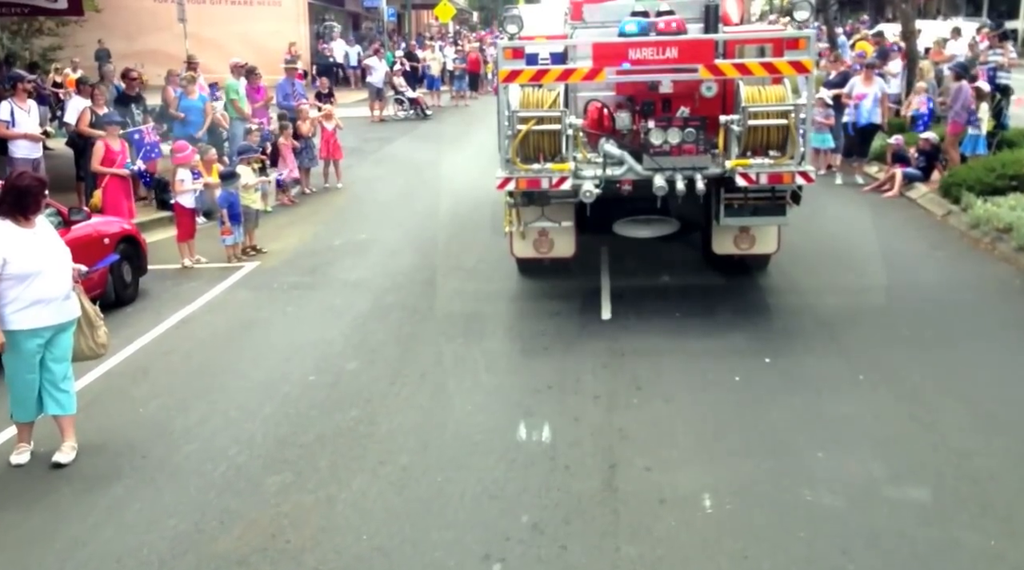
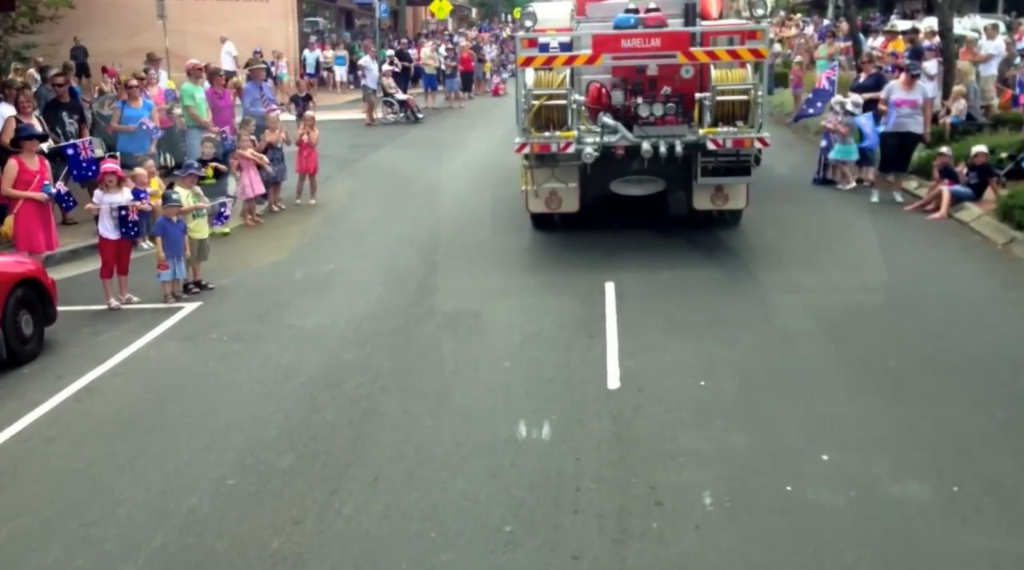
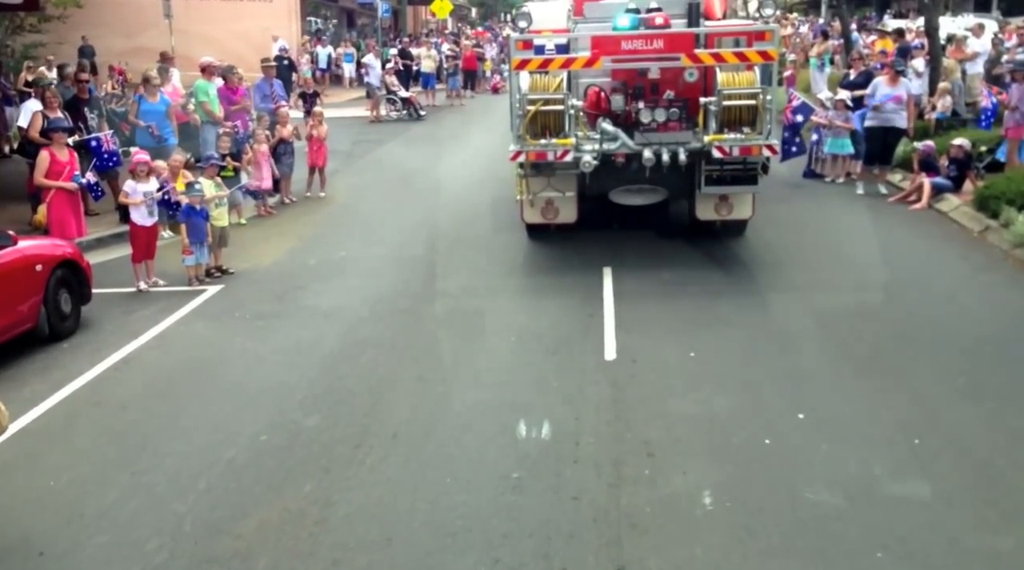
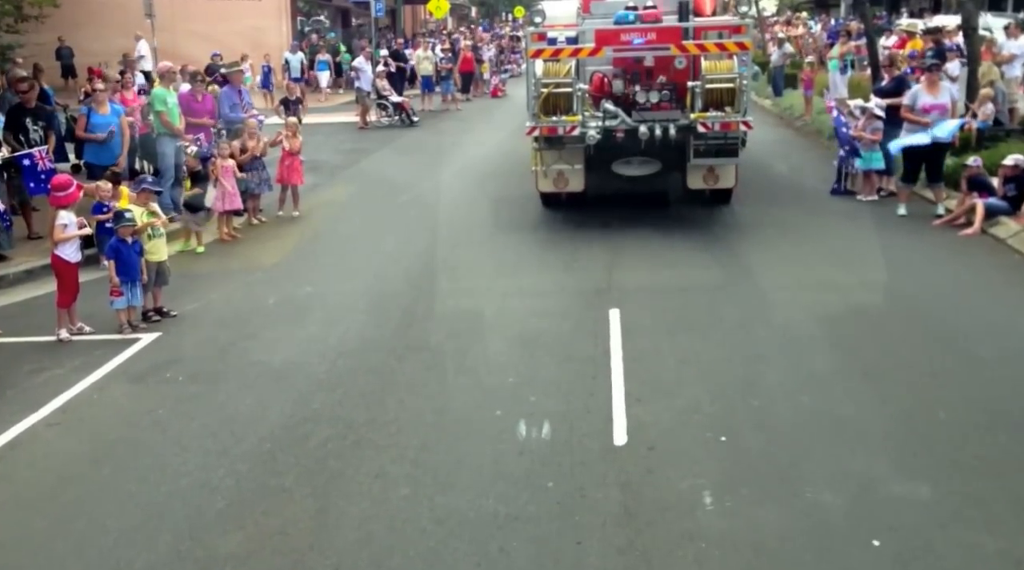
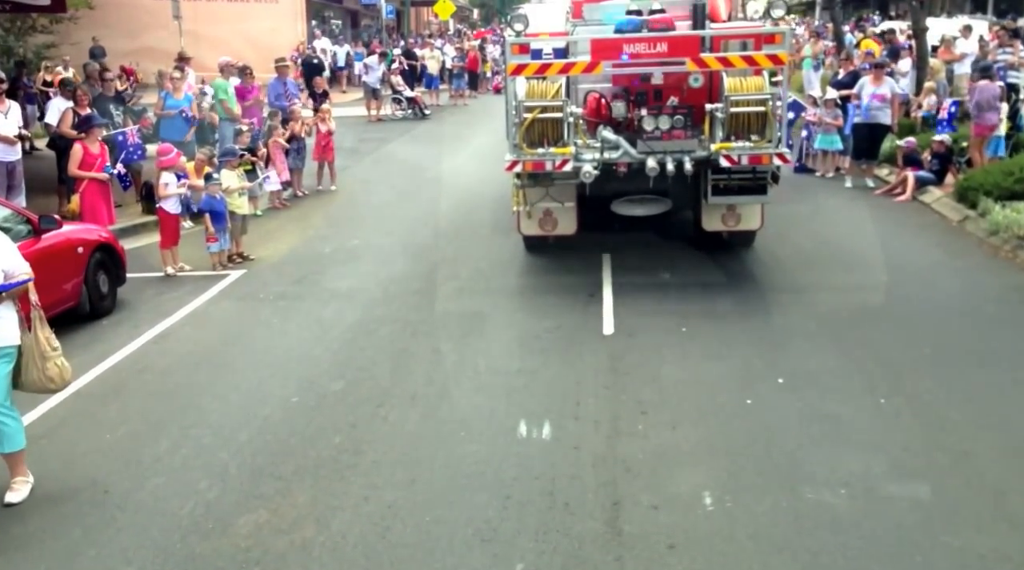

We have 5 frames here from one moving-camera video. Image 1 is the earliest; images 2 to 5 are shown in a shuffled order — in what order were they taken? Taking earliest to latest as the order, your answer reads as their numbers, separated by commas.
5, 3, 2, 4
